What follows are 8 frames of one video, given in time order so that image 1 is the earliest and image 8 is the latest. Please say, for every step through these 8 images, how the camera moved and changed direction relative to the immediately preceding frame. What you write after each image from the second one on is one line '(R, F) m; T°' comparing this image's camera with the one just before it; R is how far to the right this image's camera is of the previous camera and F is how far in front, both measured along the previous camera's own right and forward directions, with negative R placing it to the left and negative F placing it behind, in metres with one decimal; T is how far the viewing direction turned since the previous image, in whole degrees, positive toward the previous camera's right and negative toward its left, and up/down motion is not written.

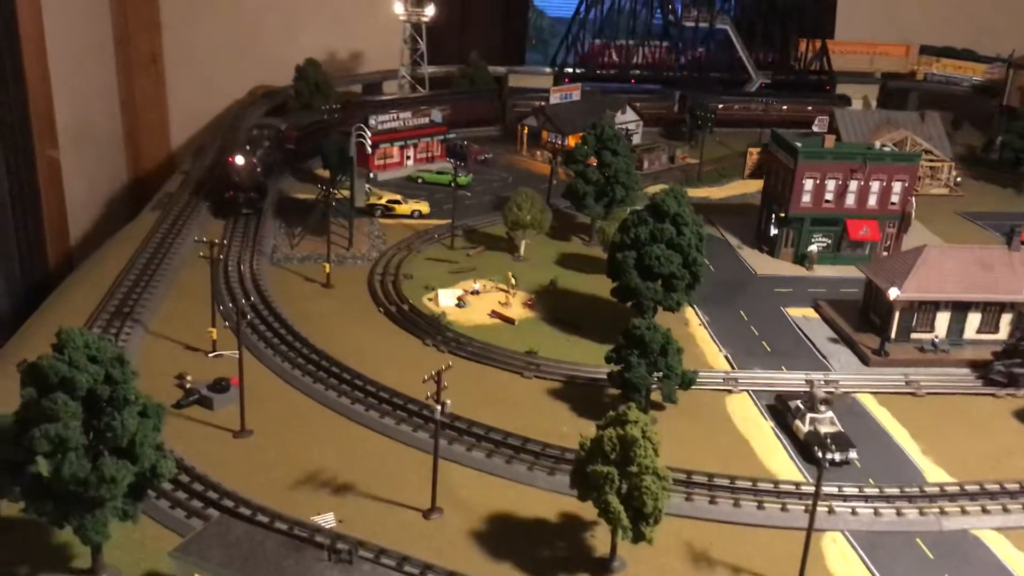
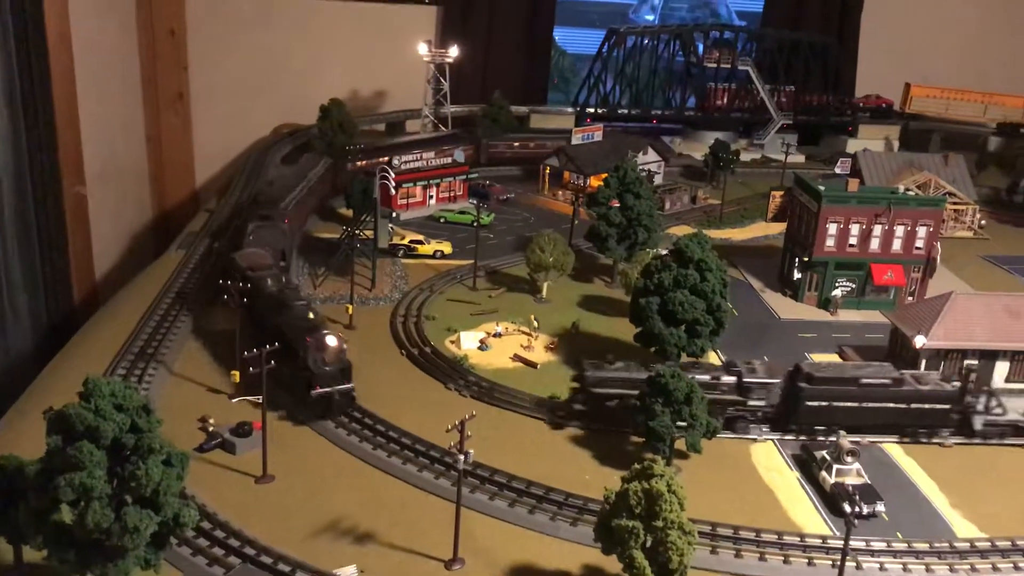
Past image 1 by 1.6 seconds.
(-0.1, 0.0) m; -1°
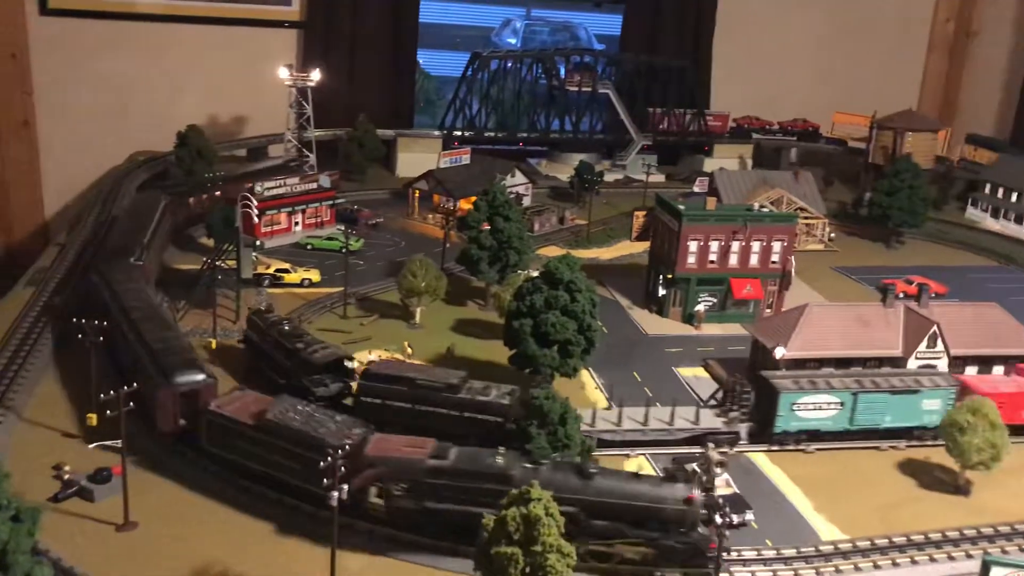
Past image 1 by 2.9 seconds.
(0.0, 0.0) m; +8°
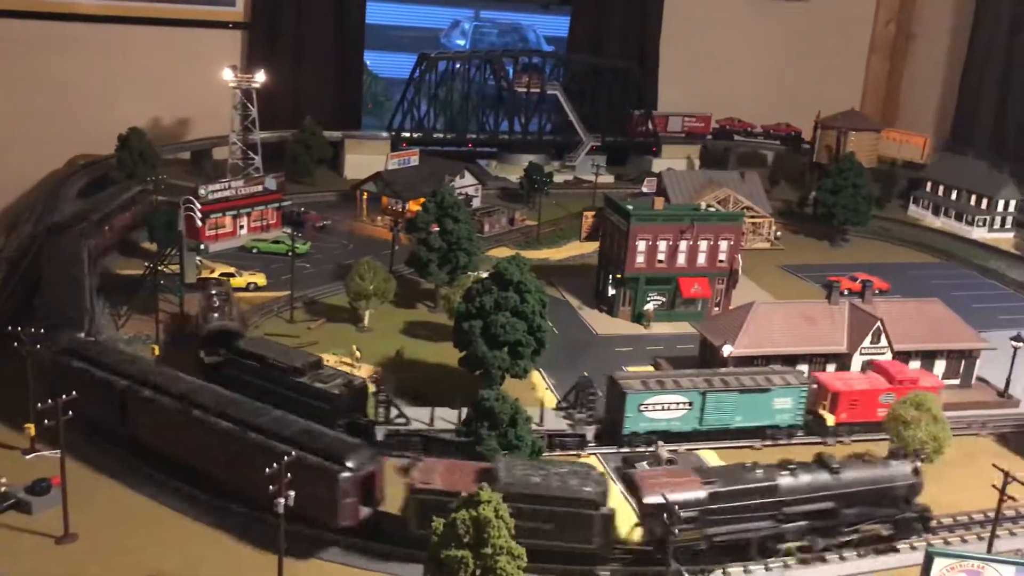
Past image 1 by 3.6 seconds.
(0.0, +0.1) m; +3°
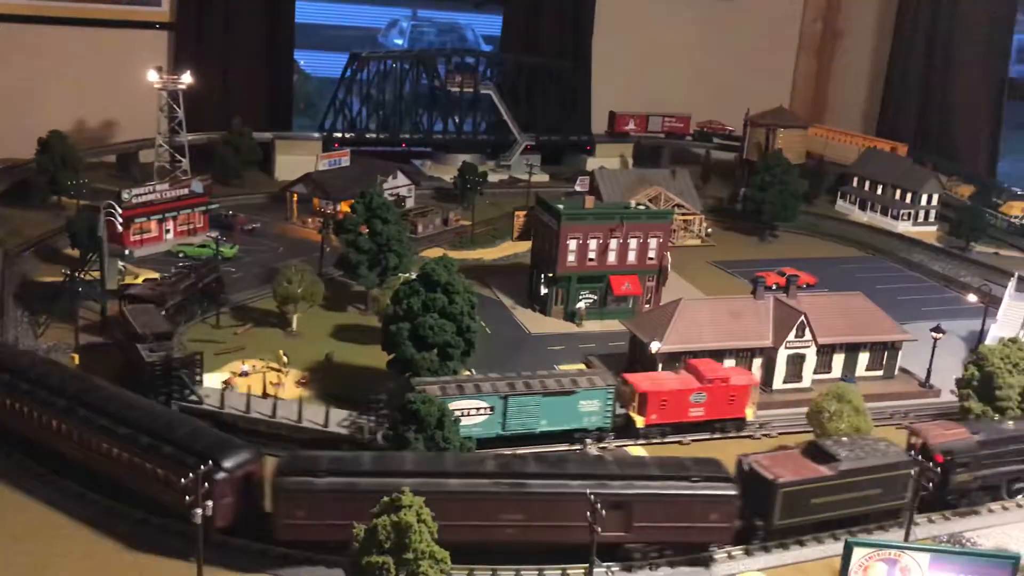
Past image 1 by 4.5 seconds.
(+0.2, 0.0) m; +3°
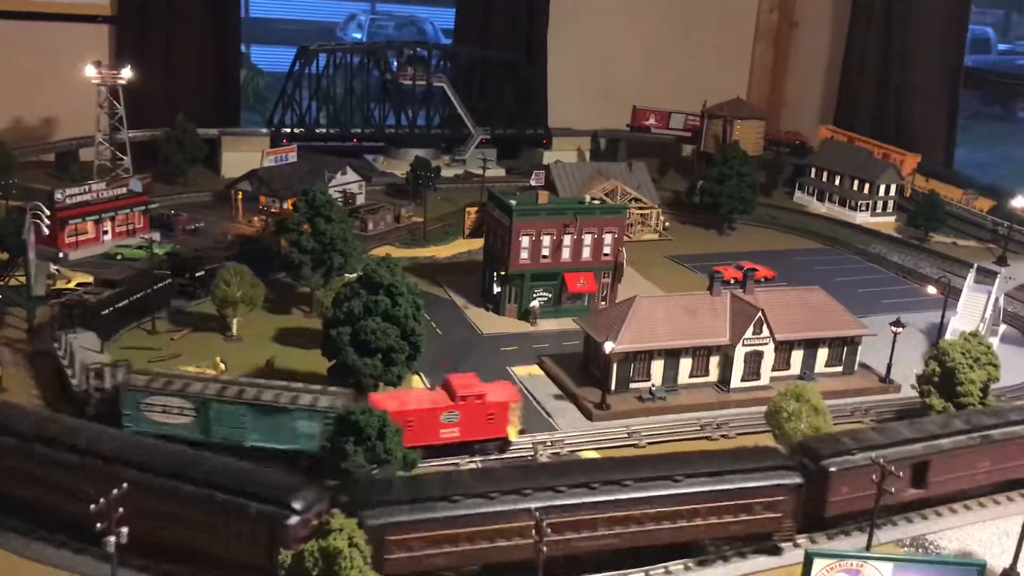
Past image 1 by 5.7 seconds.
(+0.3, +0.6) m; +2°
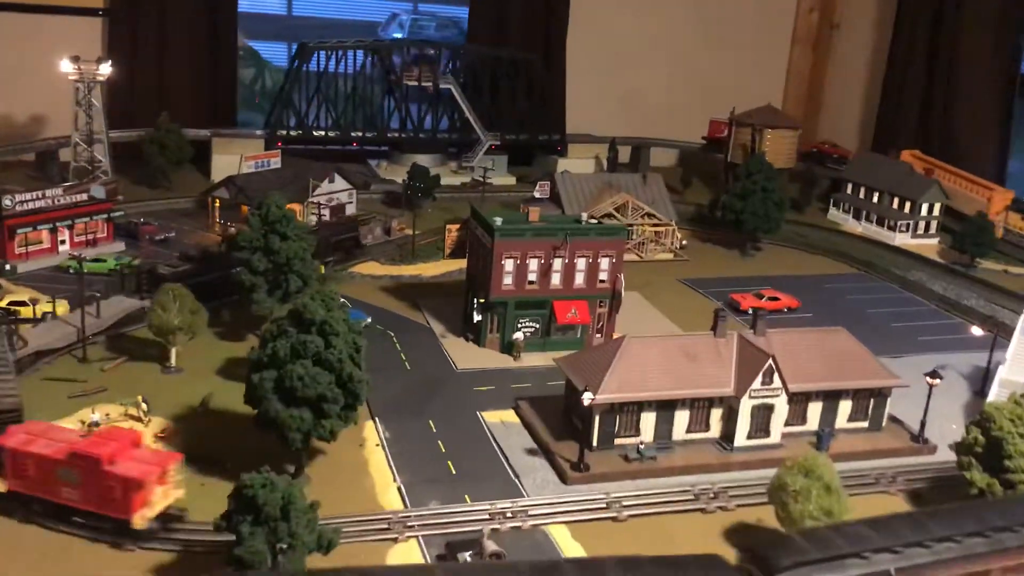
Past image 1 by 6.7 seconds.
(+1.0, +2.2) m; -2°
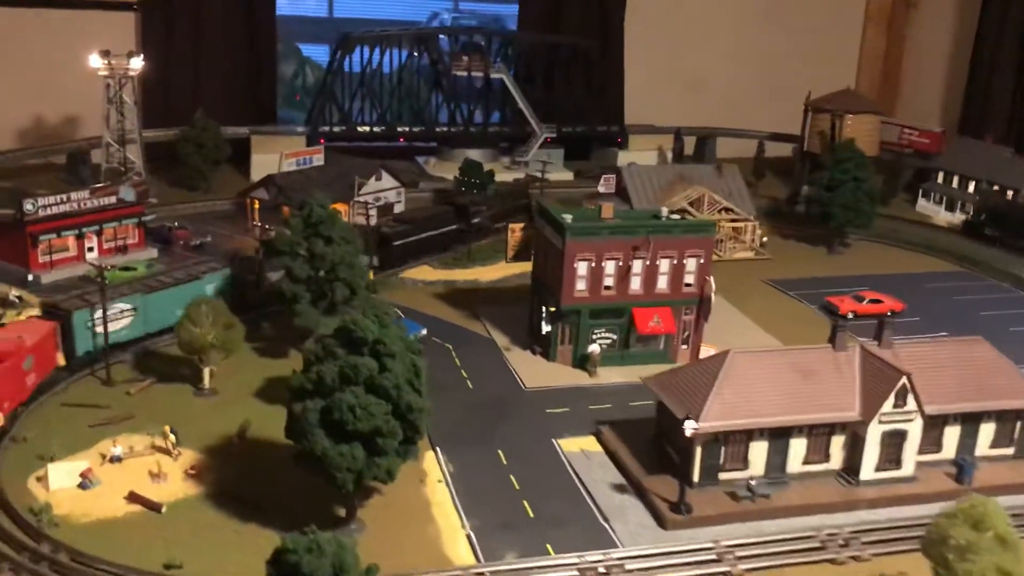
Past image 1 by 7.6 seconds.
(-0.5, +1.9) m; -3°
